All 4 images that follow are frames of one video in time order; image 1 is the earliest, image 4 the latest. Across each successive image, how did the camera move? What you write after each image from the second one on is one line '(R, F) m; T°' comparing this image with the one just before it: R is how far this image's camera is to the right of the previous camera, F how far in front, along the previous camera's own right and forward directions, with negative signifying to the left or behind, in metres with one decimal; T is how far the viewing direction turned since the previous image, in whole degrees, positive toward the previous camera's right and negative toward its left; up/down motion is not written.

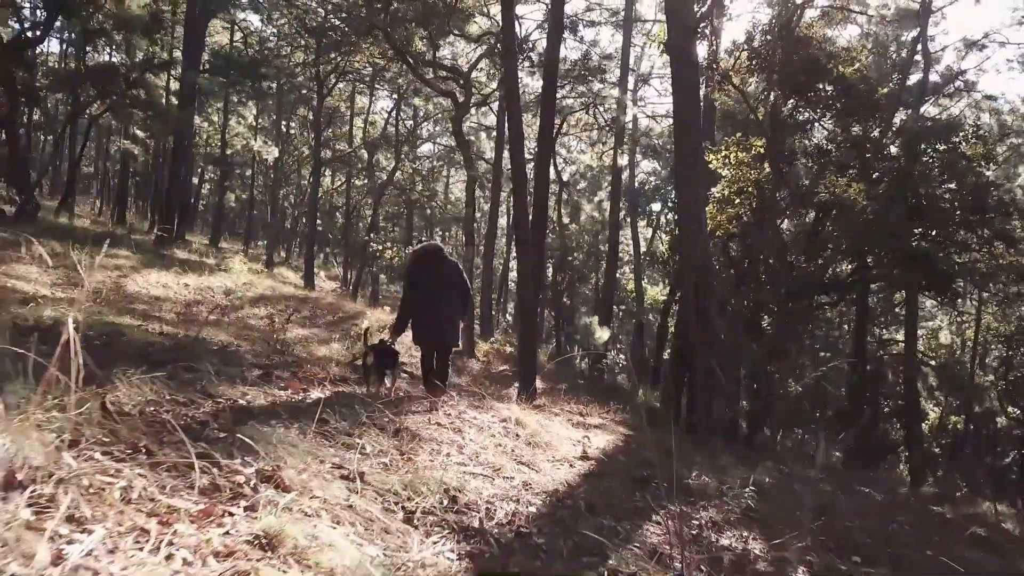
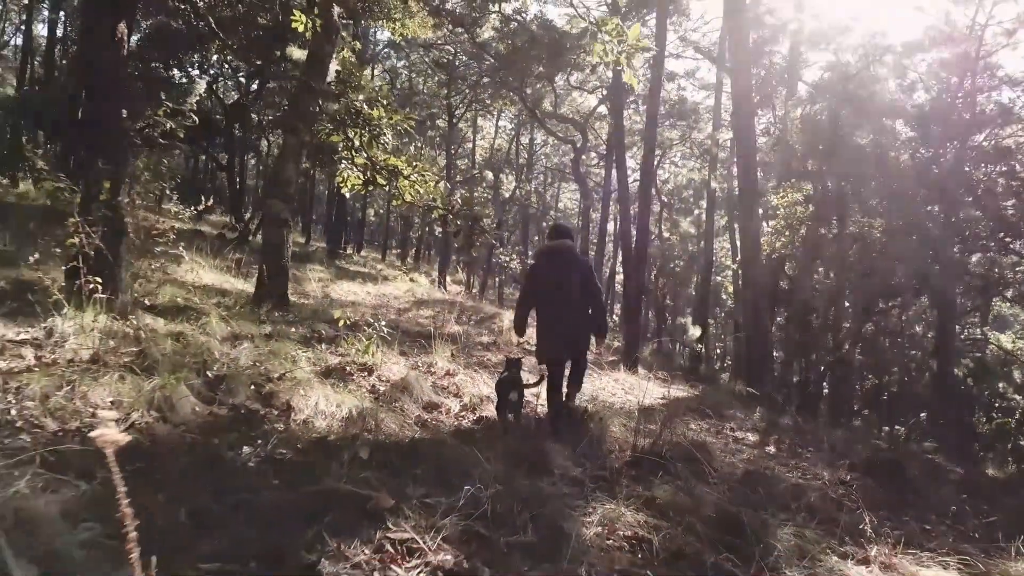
(0.0, -3.7) m; -7°
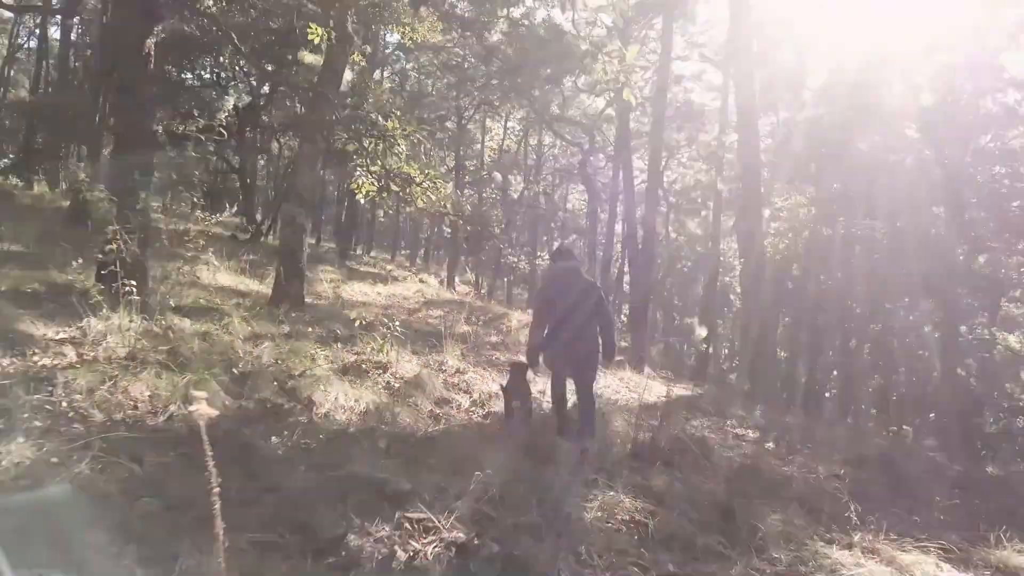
(0.0, -0.3) m; -1°
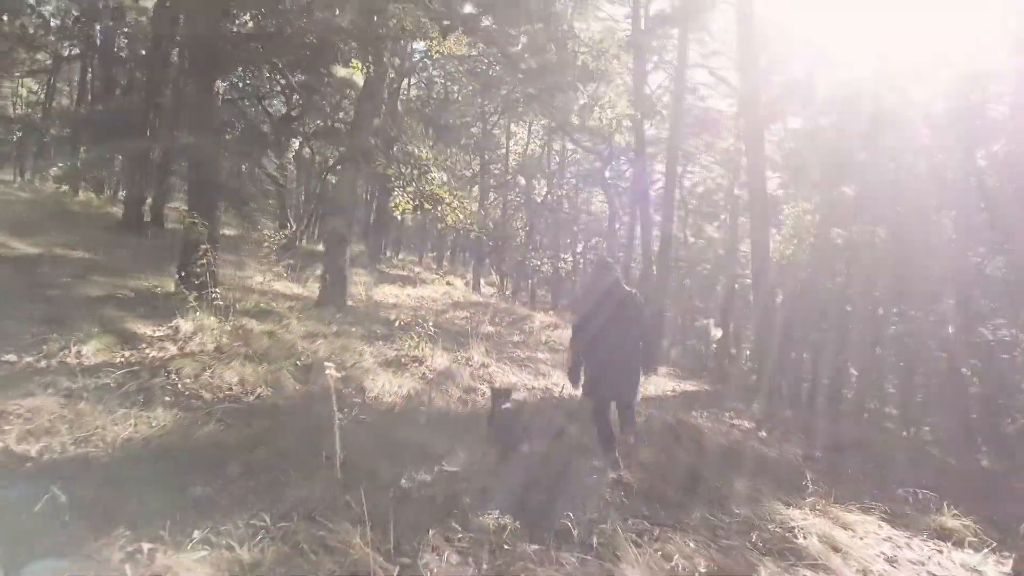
(+0.1, -0.9) m; -2°
